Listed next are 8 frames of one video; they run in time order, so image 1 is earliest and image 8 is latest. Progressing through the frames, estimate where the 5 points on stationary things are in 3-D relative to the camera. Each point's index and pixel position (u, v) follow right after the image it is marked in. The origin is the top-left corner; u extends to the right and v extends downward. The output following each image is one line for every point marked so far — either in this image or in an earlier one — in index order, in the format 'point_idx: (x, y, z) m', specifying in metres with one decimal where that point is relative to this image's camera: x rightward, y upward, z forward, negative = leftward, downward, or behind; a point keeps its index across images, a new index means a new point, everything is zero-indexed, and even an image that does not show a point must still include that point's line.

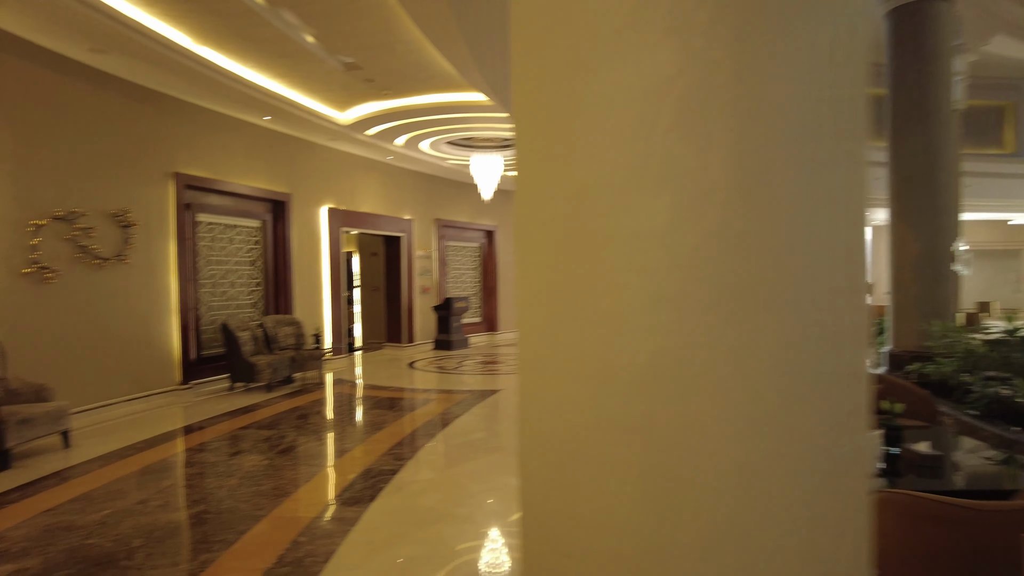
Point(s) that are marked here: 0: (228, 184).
0: (-3.4, +1.2, +7.8) m
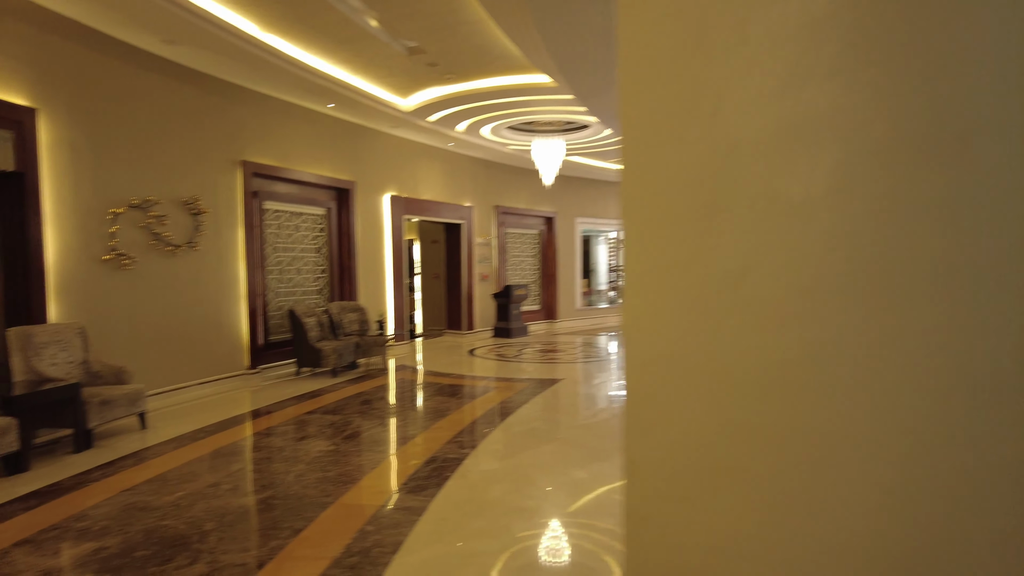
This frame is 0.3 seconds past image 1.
0: (-2.6, +1.4, +7.9) m
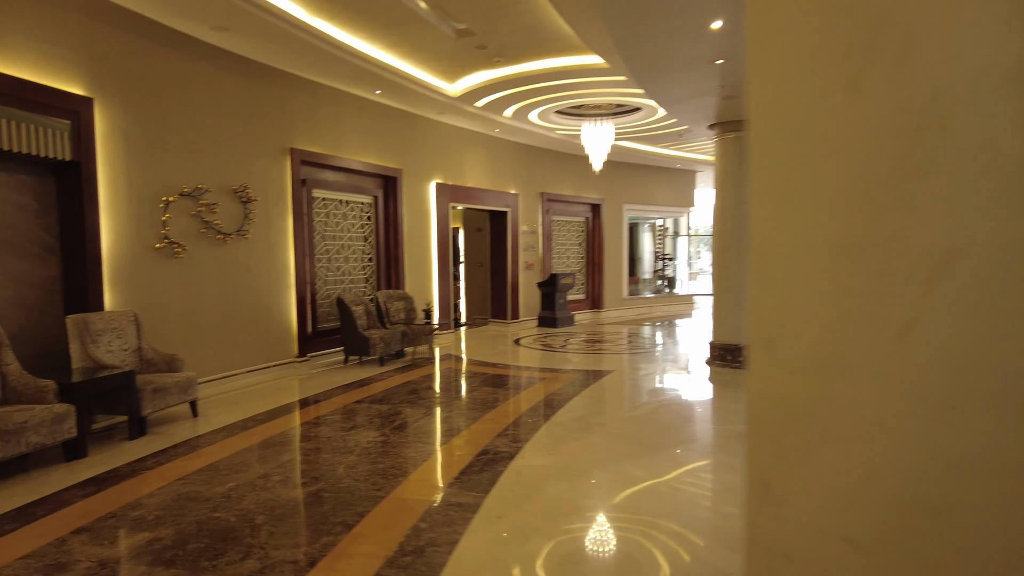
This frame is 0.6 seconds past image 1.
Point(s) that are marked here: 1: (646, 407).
0: (-2.1, +1.5, +7.9) m
1: (+1.2, -1.0, +5.7) m
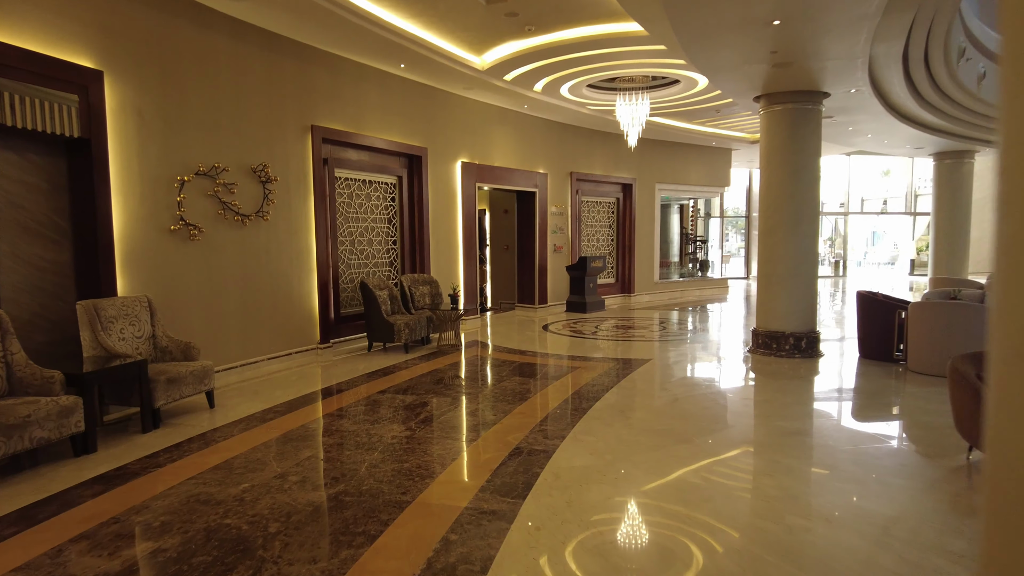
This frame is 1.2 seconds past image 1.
0: (-1.7, +1.7, +7.6) m
1: (+1.4, -0.9, +5.3) m
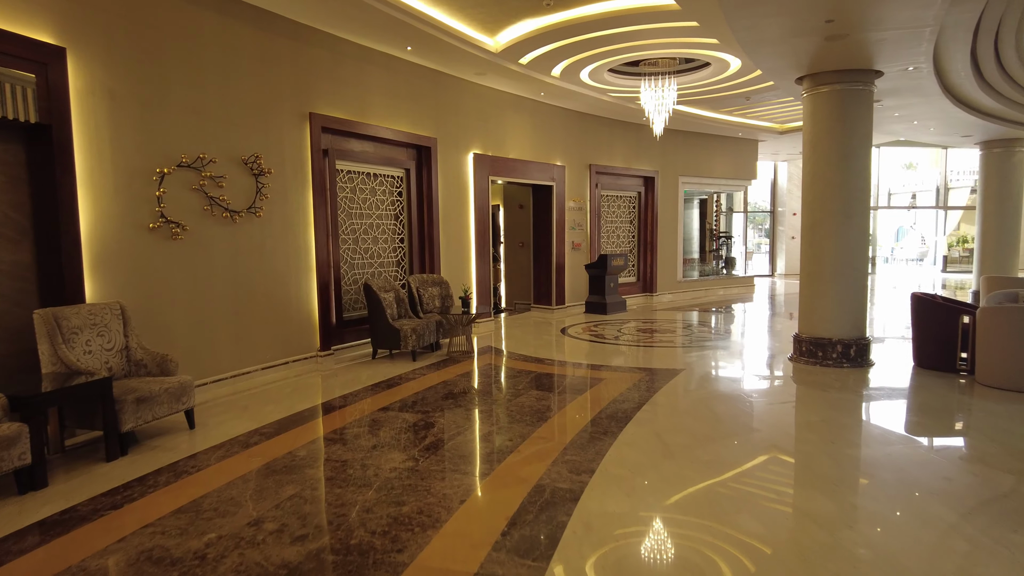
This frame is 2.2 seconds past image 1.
0: (-1.5, +1.7, +7.0) m
1: (+1.6, -0.9, +4.7) m
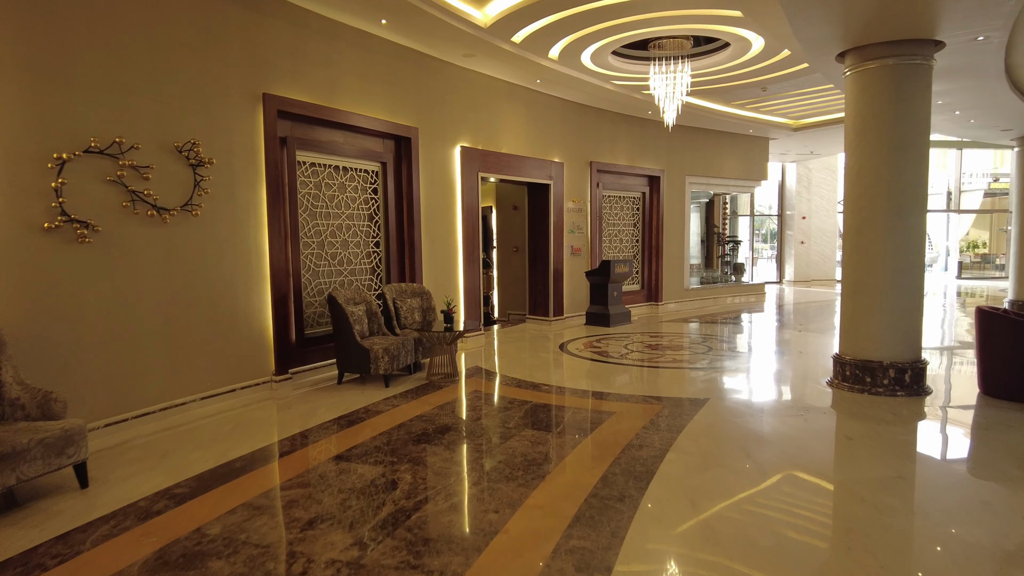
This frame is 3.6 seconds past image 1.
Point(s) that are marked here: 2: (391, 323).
0: (-1.6, +1.6, +6.0) m
1: (+1.5, -1.0, +3.7) m
2: (-1.1, -0.3, +6.1) m
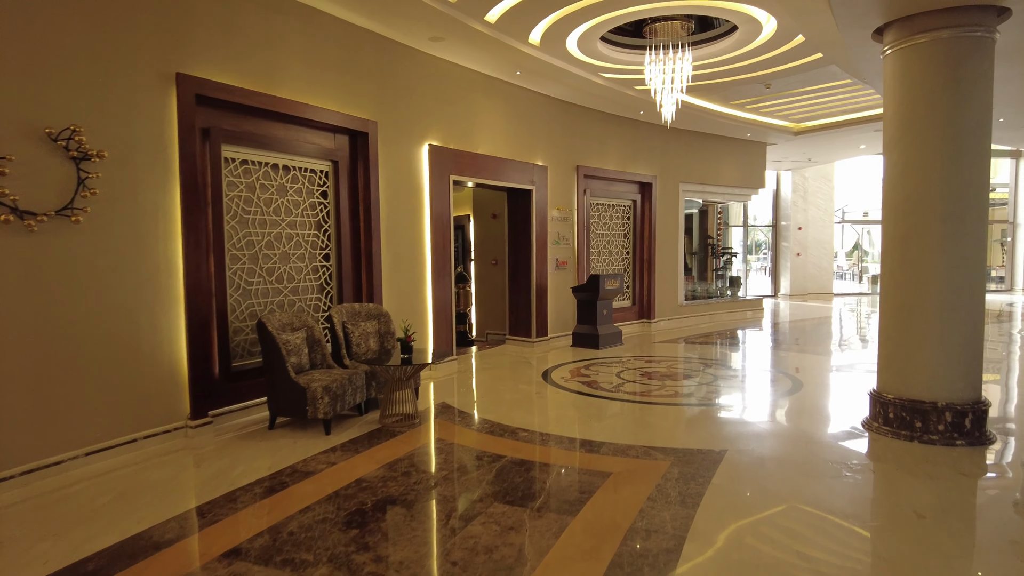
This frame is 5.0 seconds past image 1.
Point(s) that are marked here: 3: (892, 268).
0: (-1.8, +1.4, +5.0) m
1: (+1.3, -1.1, +2.8) m
2: (-1.4, -0.5, +5.1) m
3: (+2.5, +0.1, +4.3) m
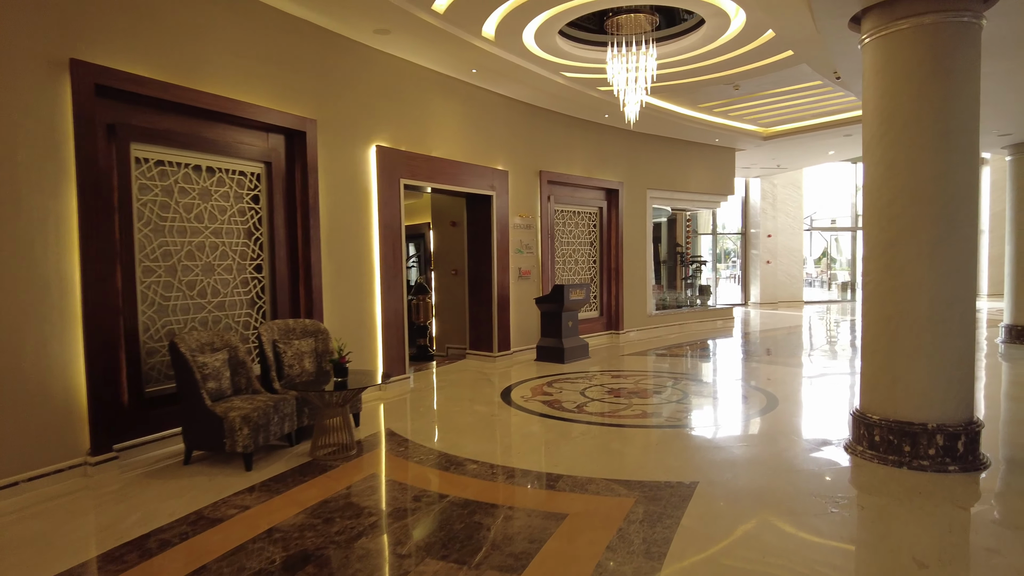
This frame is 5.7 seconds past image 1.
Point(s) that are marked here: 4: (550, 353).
0: (-2.2, +1.3, +4.5) m
1: (+1.1, -1.2, +2.3) m
2: (-1.7, -0.6, +4.6) m
3: (+2.2, +0.1, +4.0) m
4: (+0.5, -0.8, +8.1) m
